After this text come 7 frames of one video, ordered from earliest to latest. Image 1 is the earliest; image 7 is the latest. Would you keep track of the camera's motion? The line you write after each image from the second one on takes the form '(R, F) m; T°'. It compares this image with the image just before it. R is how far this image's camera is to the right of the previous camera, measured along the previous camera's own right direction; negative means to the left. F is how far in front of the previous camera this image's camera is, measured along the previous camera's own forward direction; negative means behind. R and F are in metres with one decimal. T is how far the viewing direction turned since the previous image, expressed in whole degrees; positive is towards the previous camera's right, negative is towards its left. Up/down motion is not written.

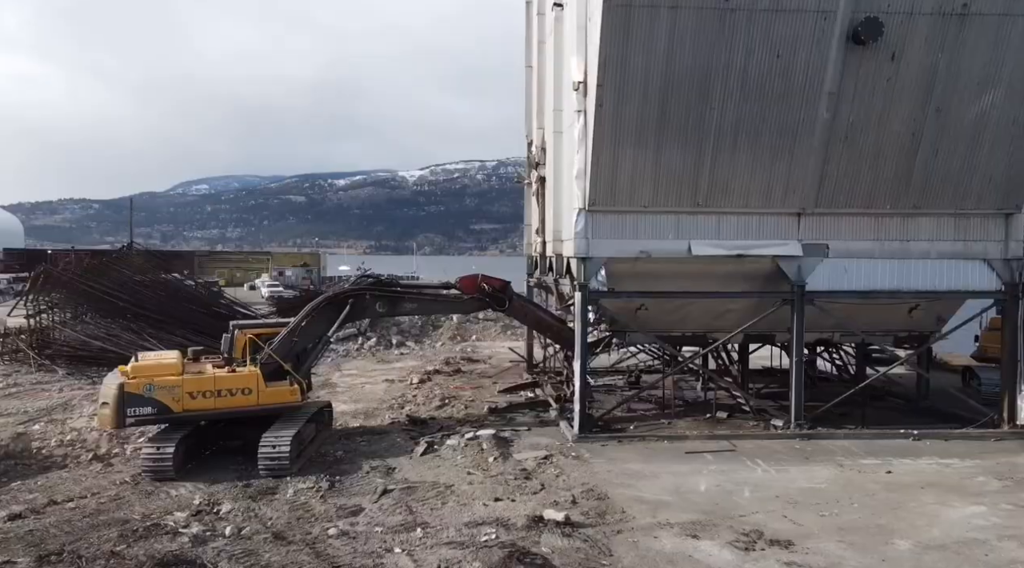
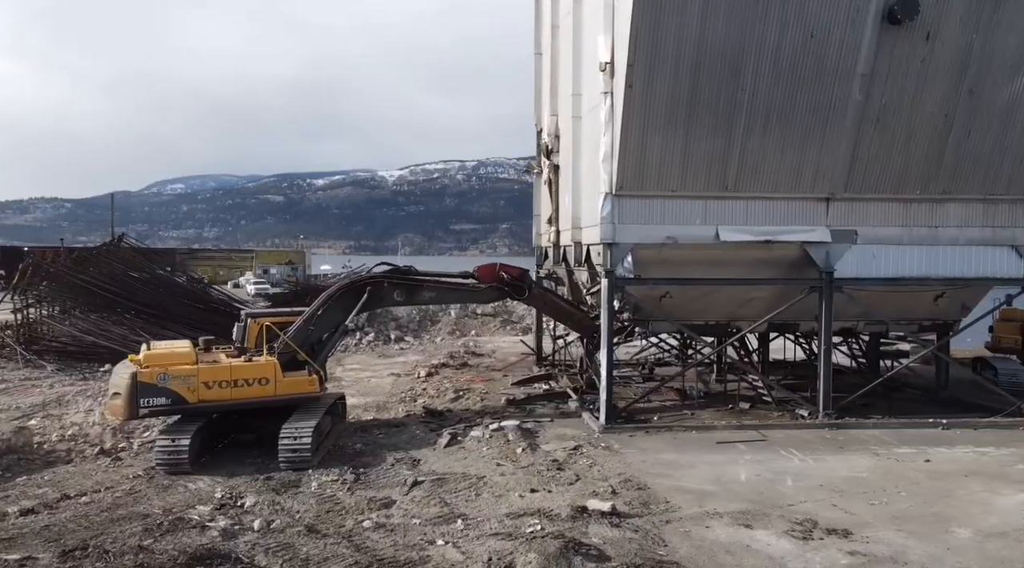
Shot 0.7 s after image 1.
(-0.7, +0.4) m; +2°
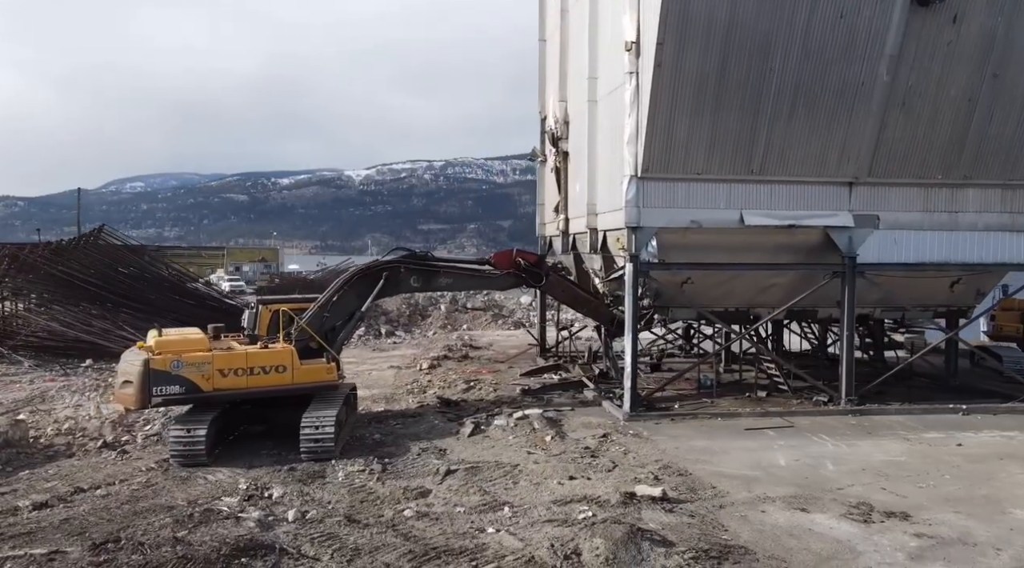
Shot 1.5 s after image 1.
(-0.9, +0.4) m; +3°
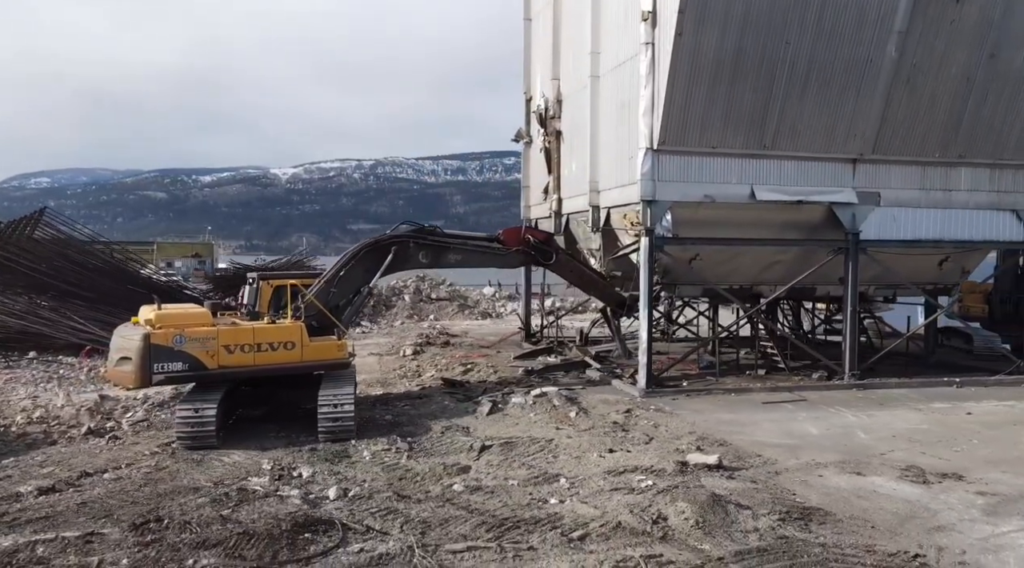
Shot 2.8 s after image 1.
(-1.3, +0.4) m; +5°
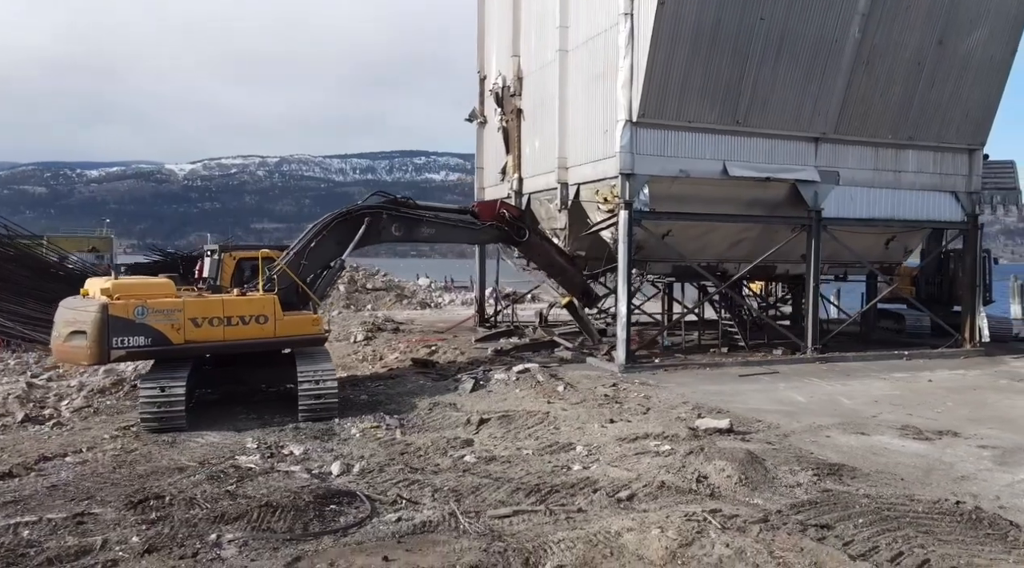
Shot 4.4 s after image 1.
(-1.0, +0.5) m; +7°
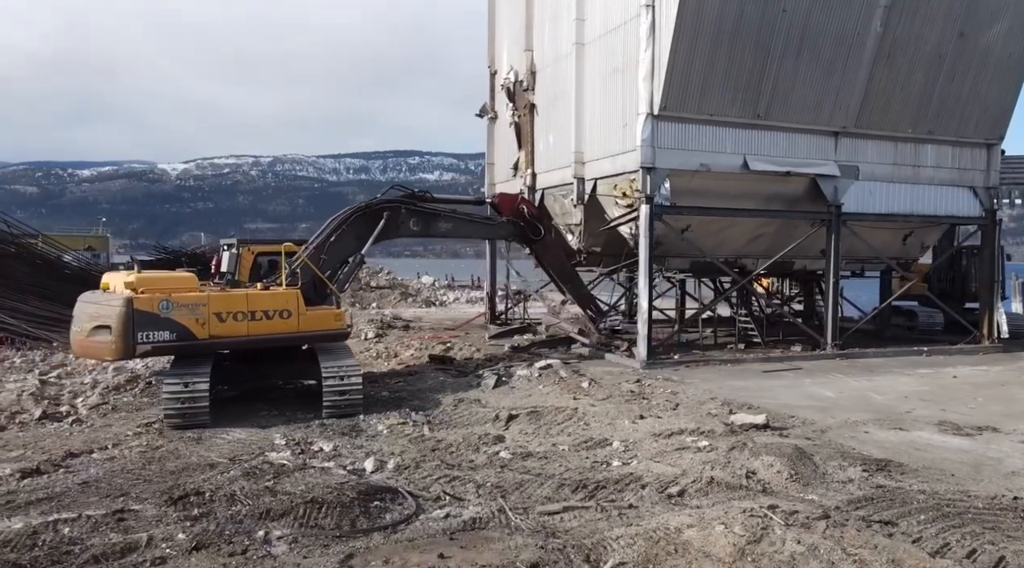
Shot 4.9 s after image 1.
(-0.4, +0.2) m; +1°
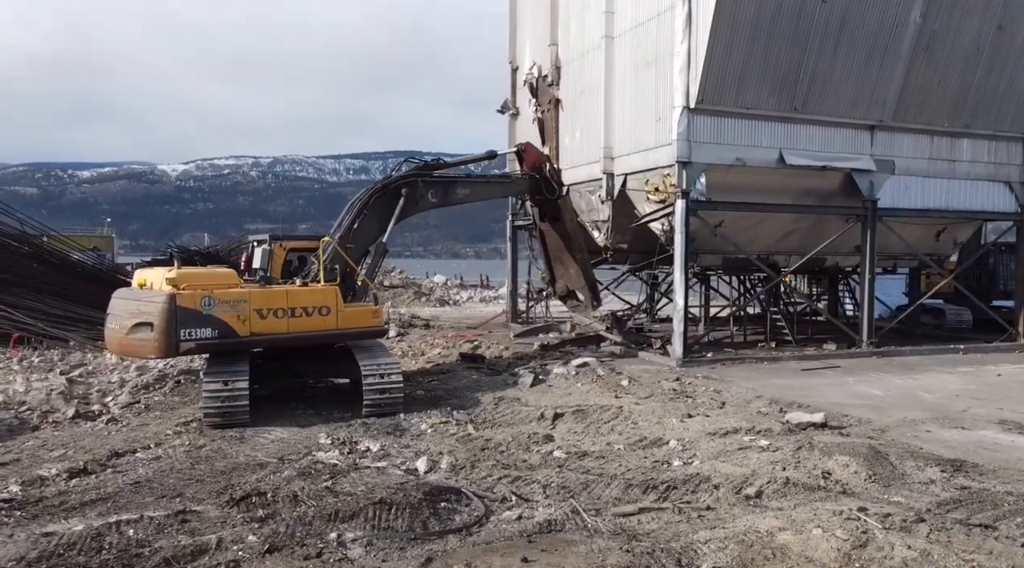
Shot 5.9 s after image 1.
(-0.5, +0.2) m; 0°
